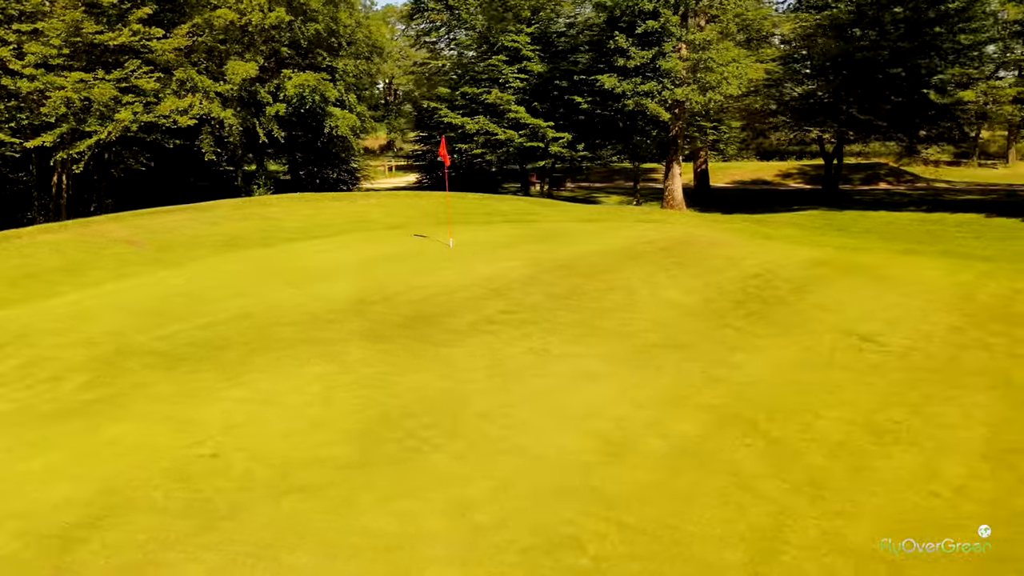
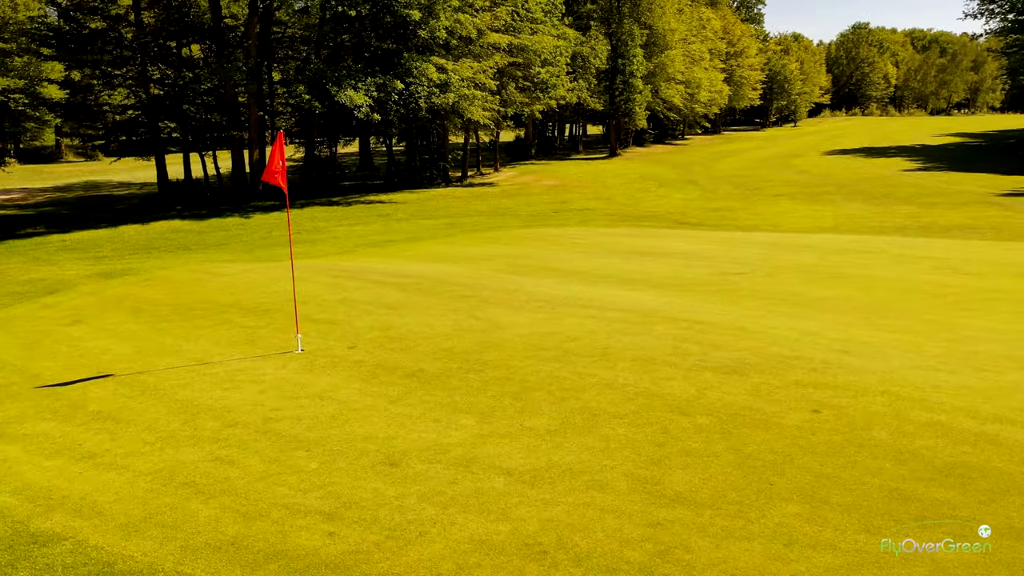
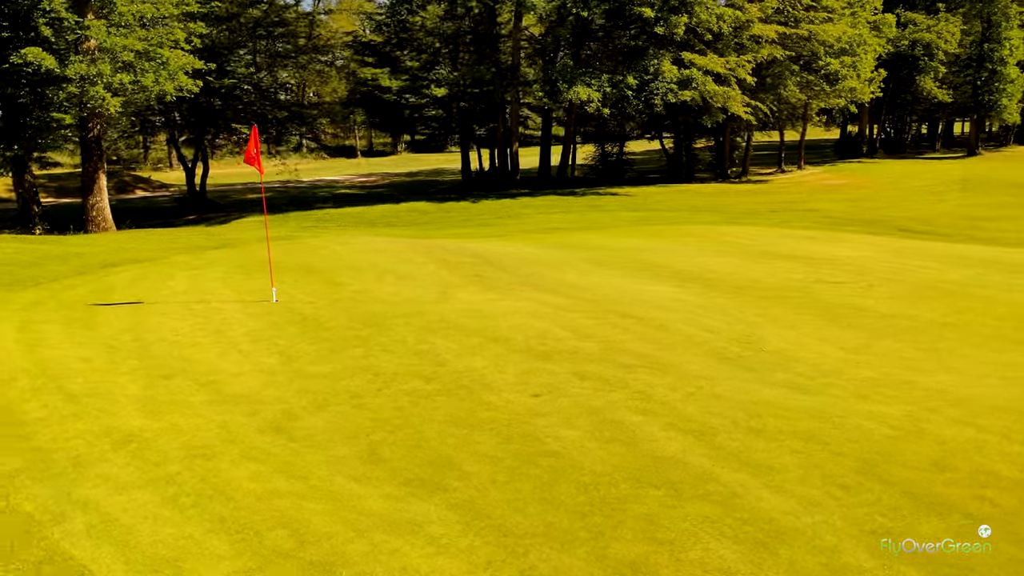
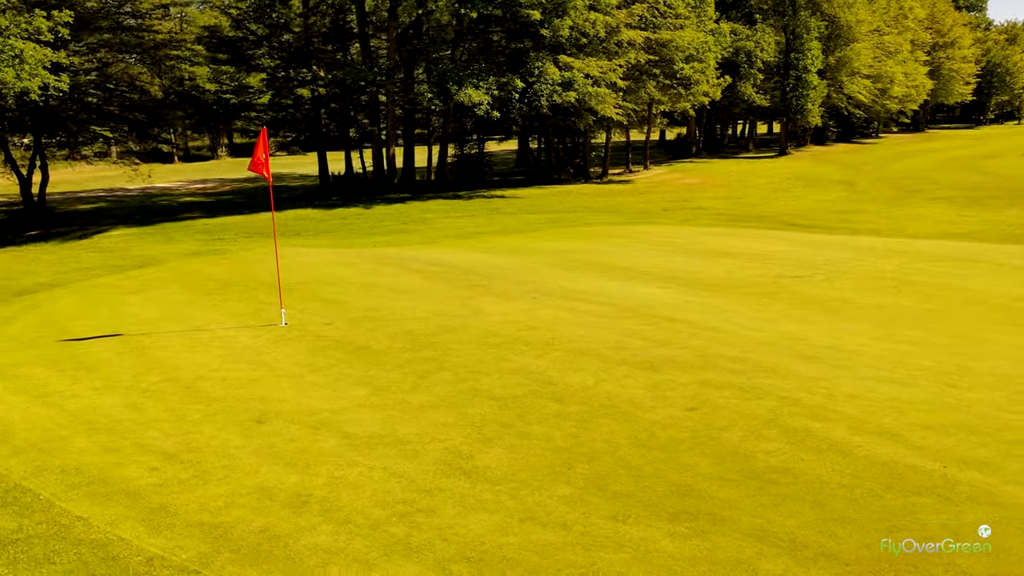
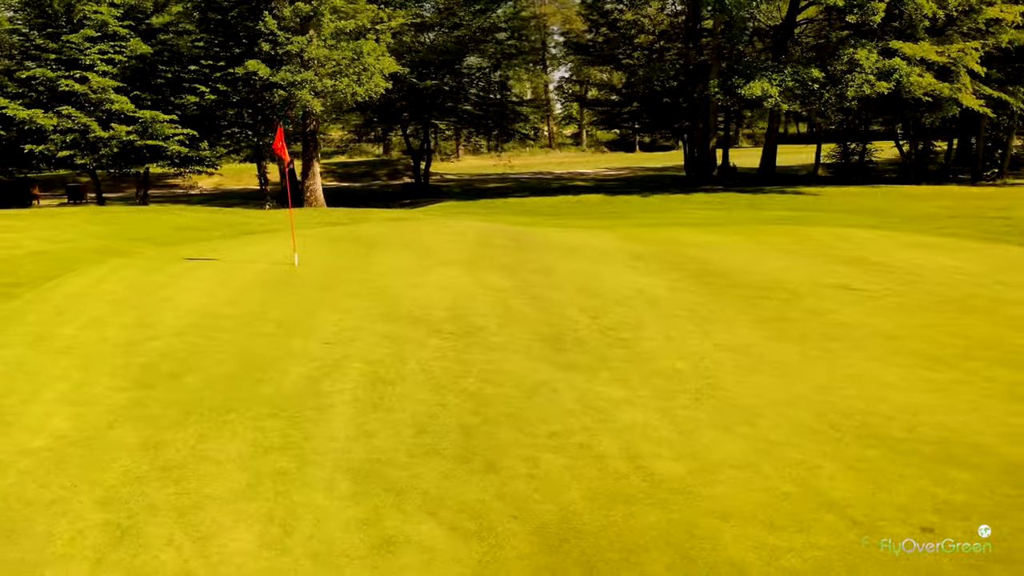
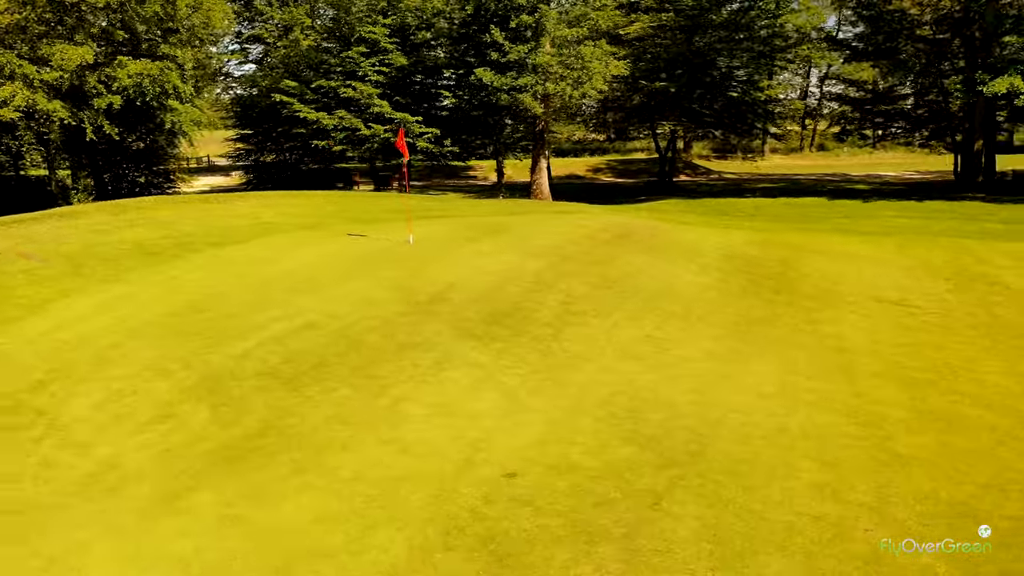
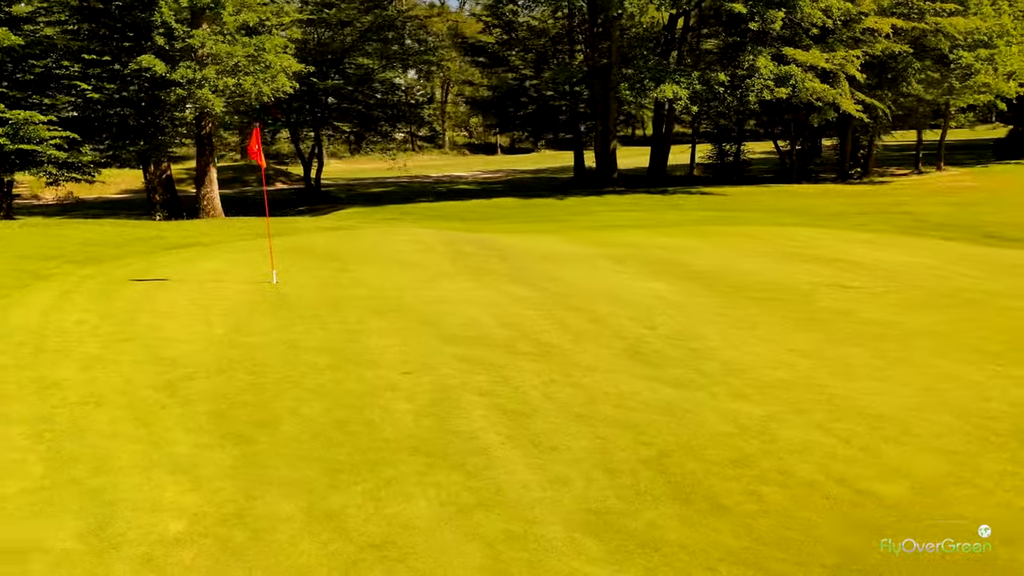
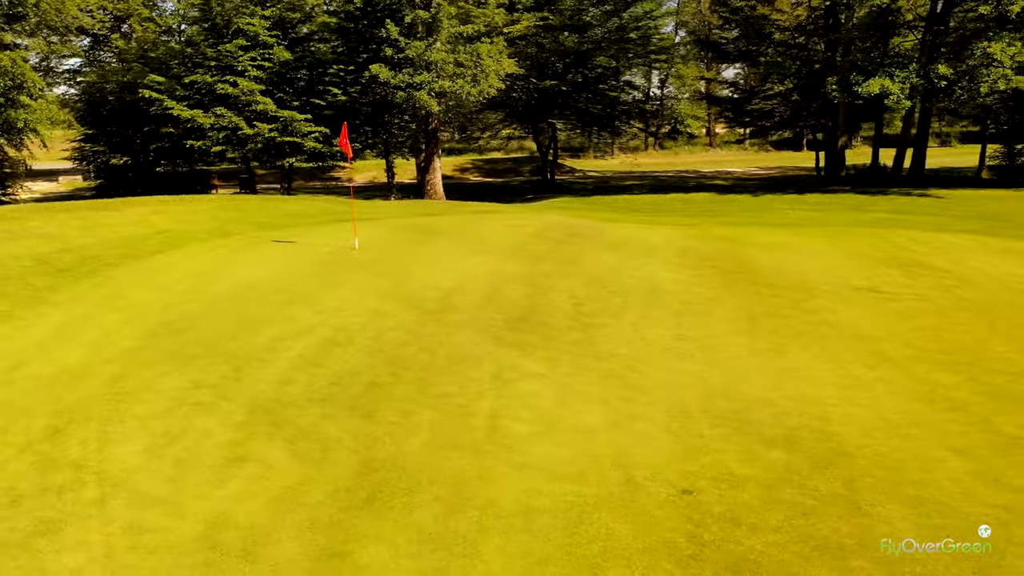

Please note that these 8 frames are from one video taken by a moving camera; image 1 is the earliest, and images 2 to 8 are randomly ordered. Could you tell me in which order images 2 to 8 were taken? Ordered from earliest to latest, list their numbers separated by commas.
6, 8, 5, 7, 3, 4, 2
